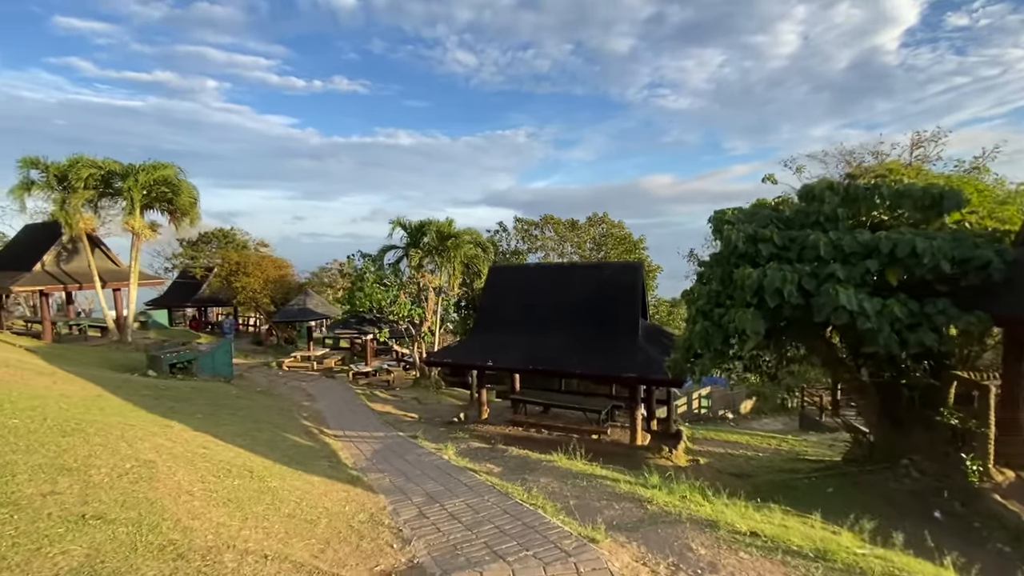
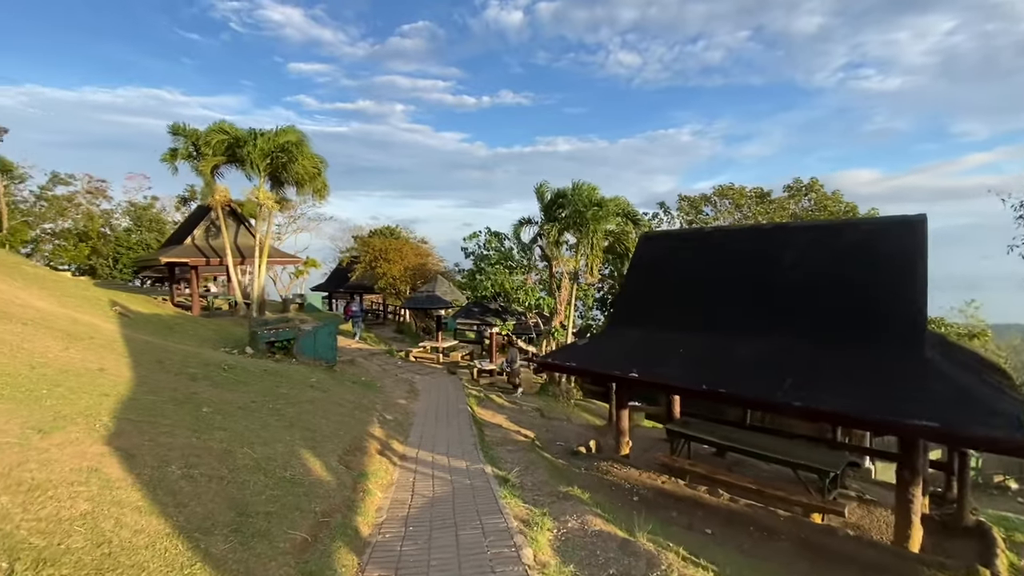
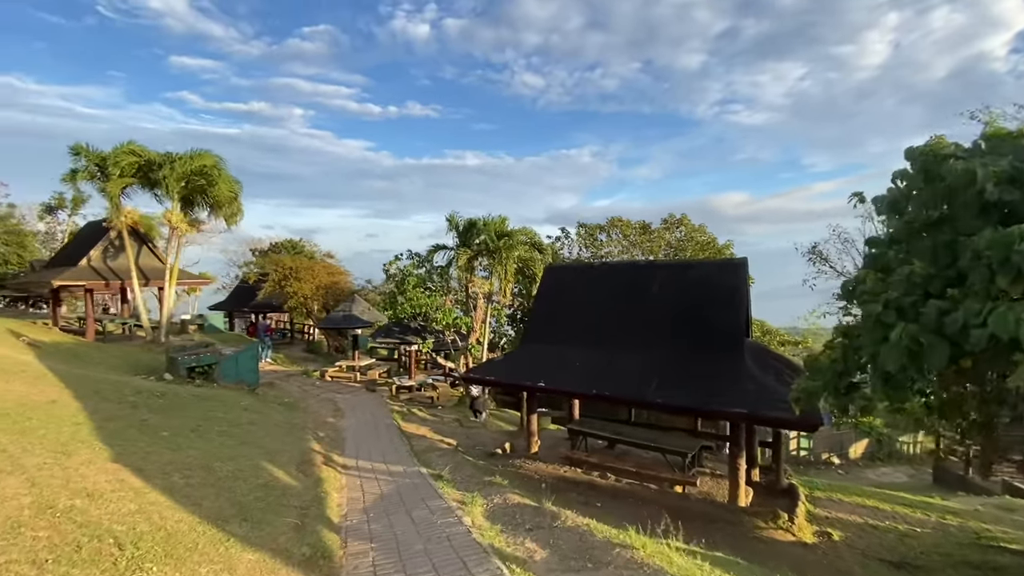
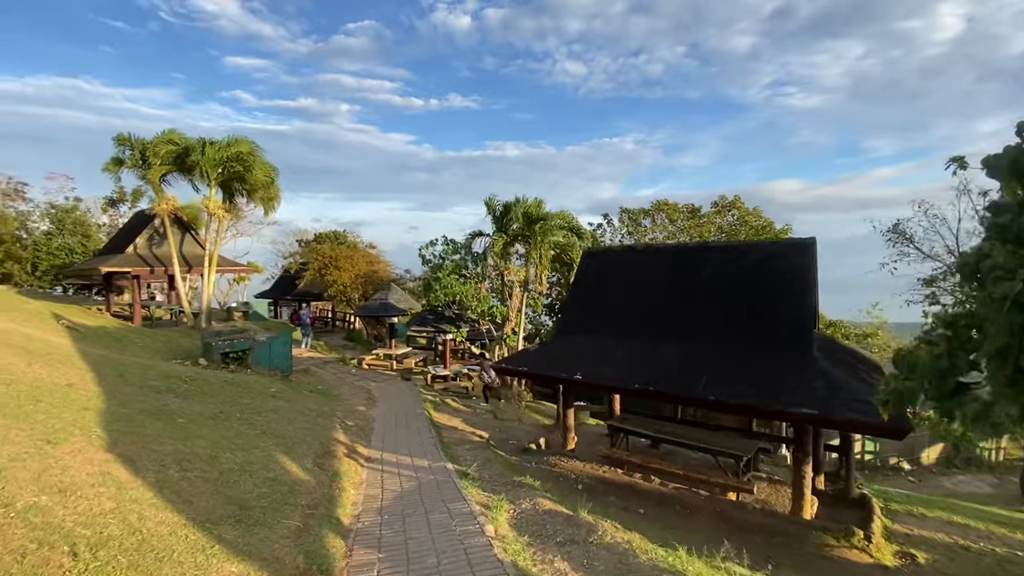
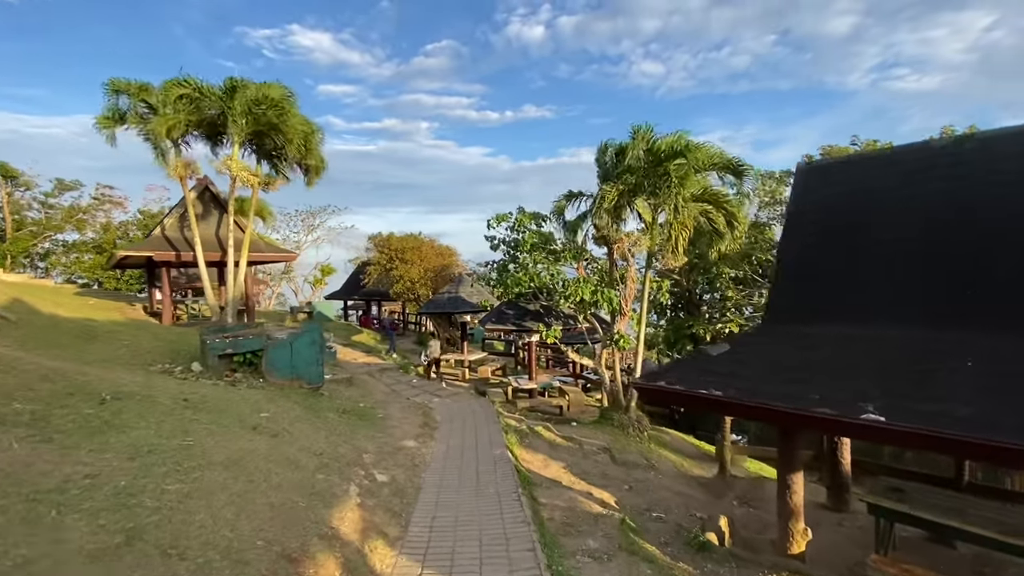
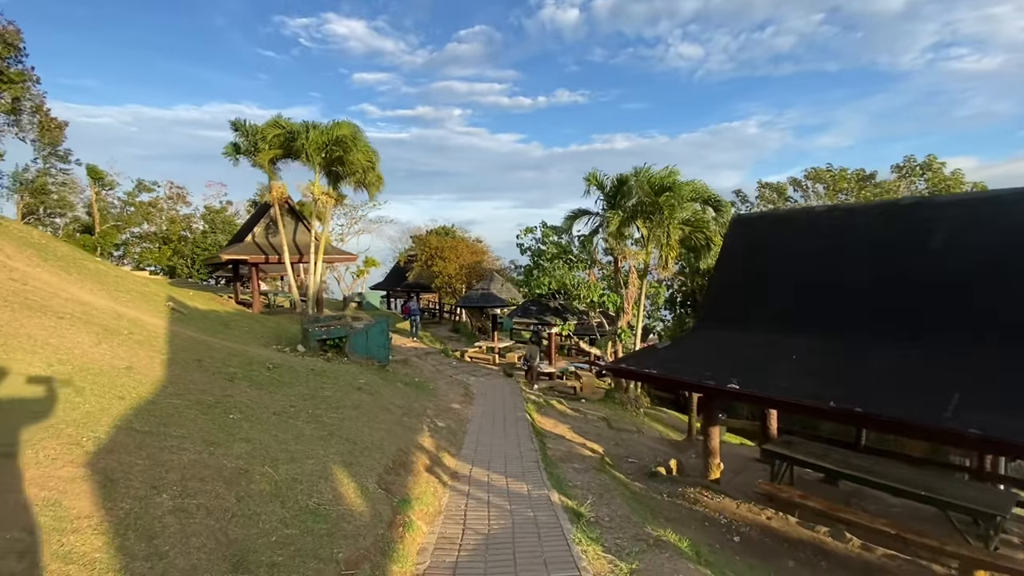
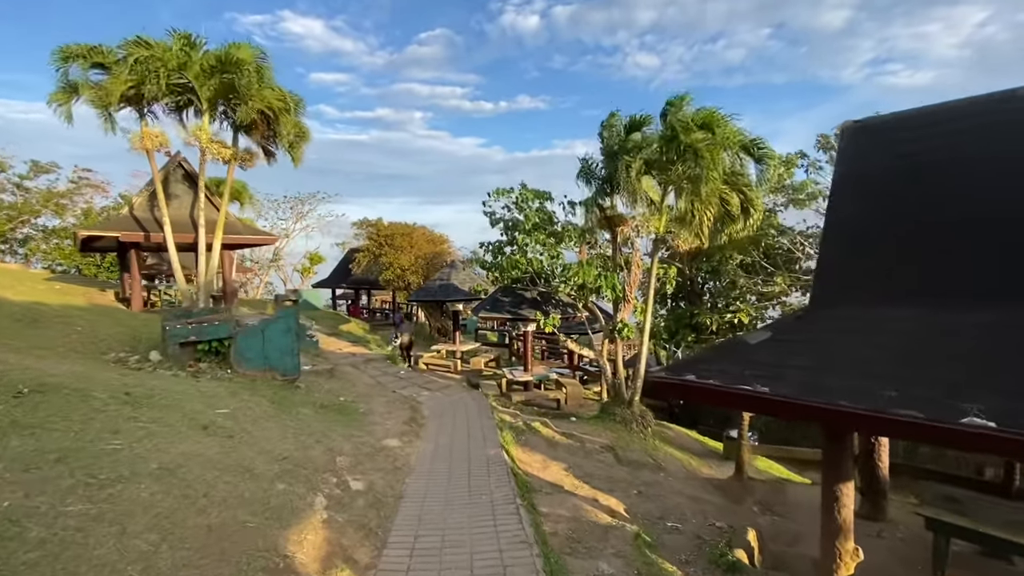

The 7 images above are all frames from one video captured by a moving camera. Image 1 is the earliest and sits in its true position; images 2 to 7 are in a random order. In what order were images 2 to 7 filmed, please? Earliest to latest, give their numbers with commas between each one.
3, 4, 2, 6, 5, 7
